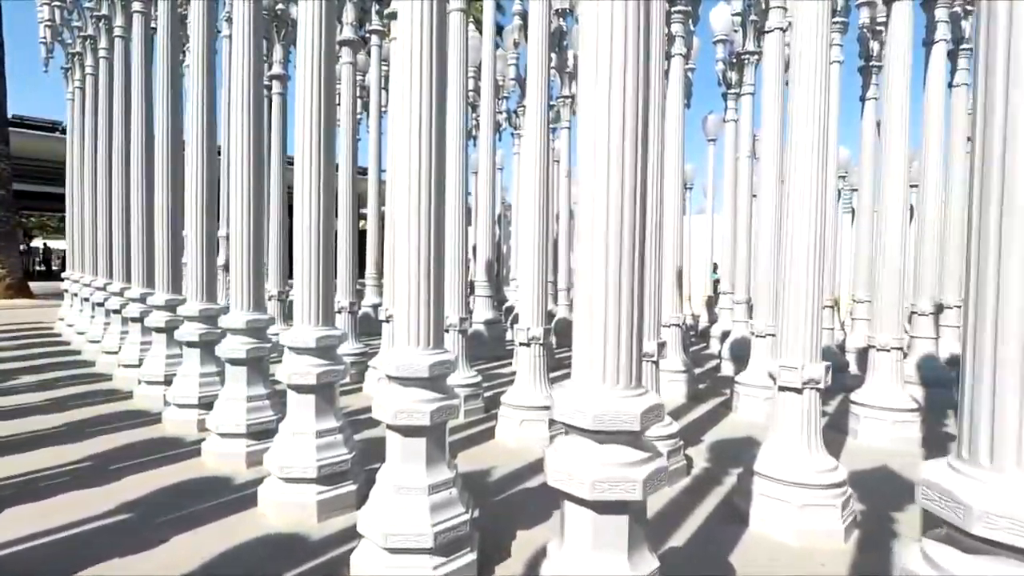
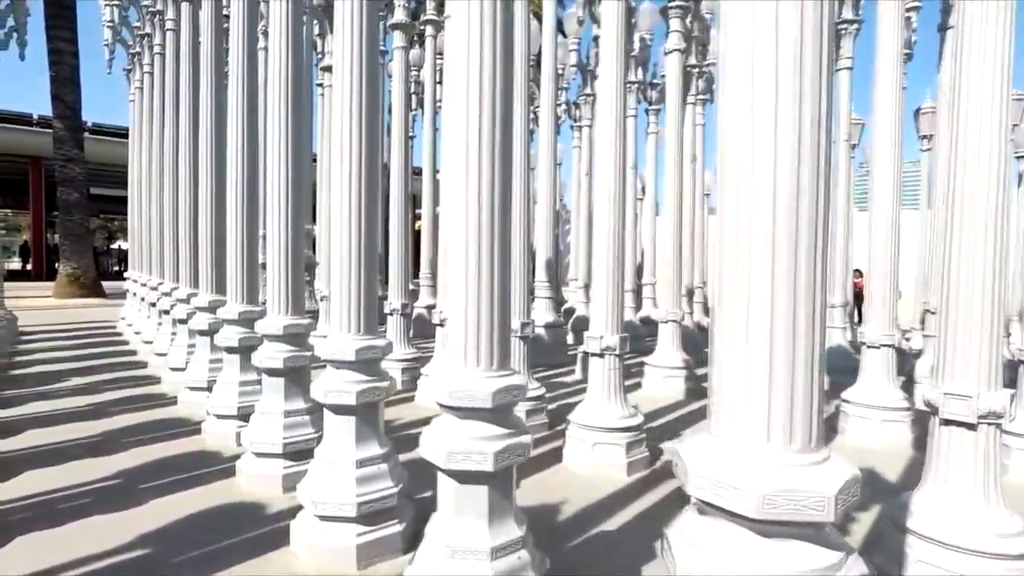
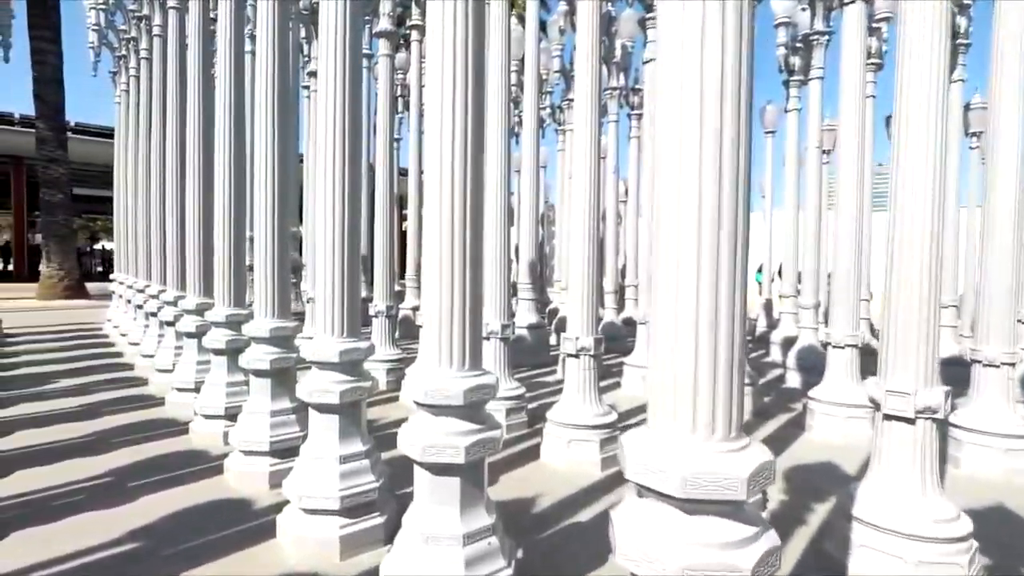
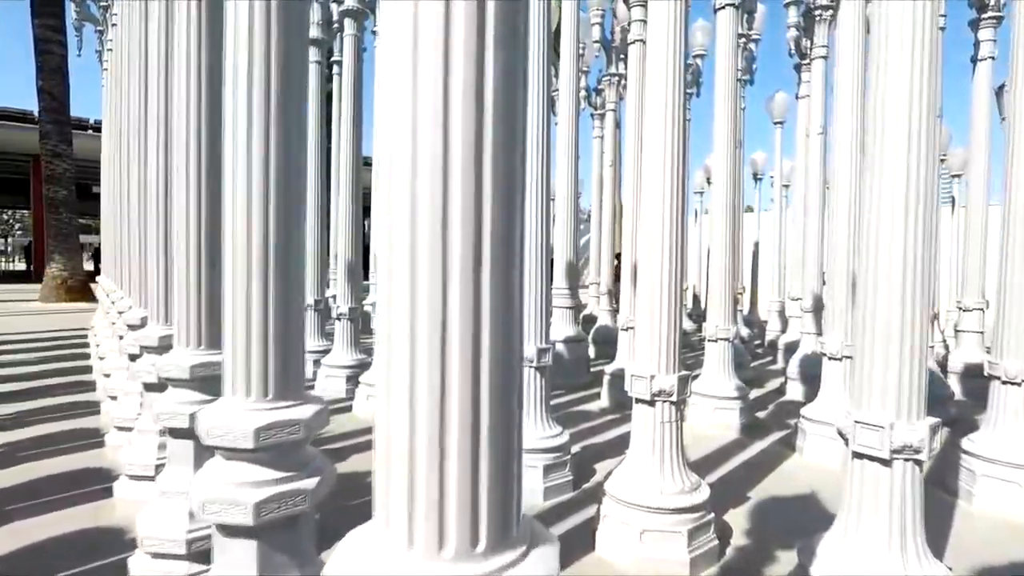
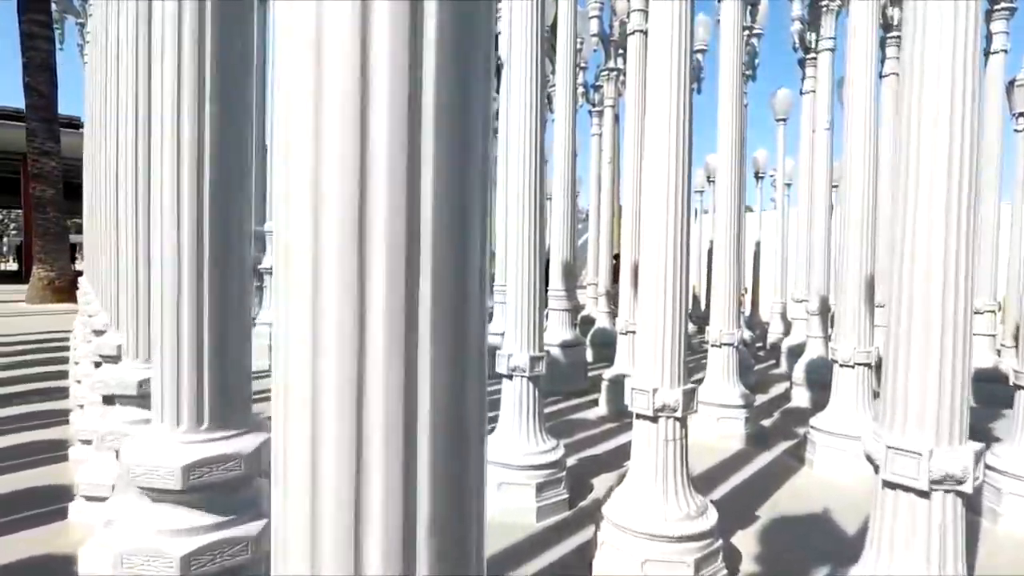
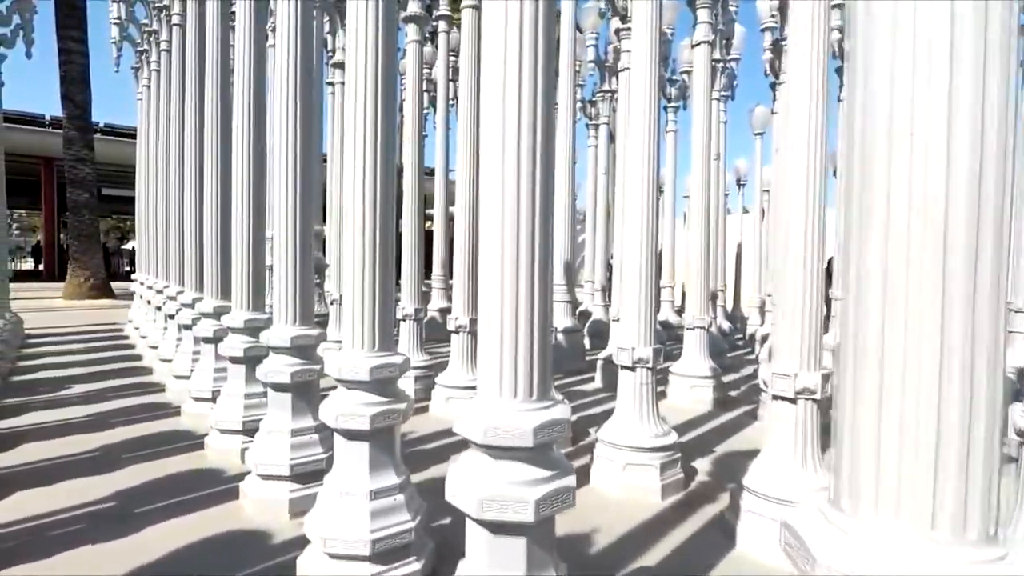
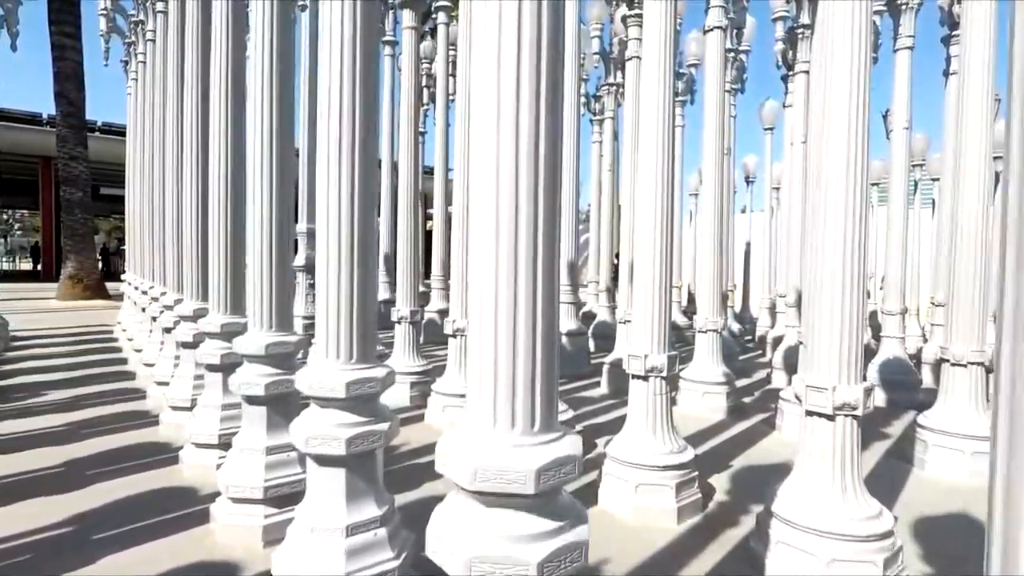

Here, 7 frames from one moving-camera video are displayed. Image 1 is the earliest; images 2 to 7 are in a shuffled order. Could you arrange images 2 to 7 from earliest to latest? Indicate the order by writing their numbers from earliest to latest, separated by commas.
3, 2, 6, 7, 4, 5
